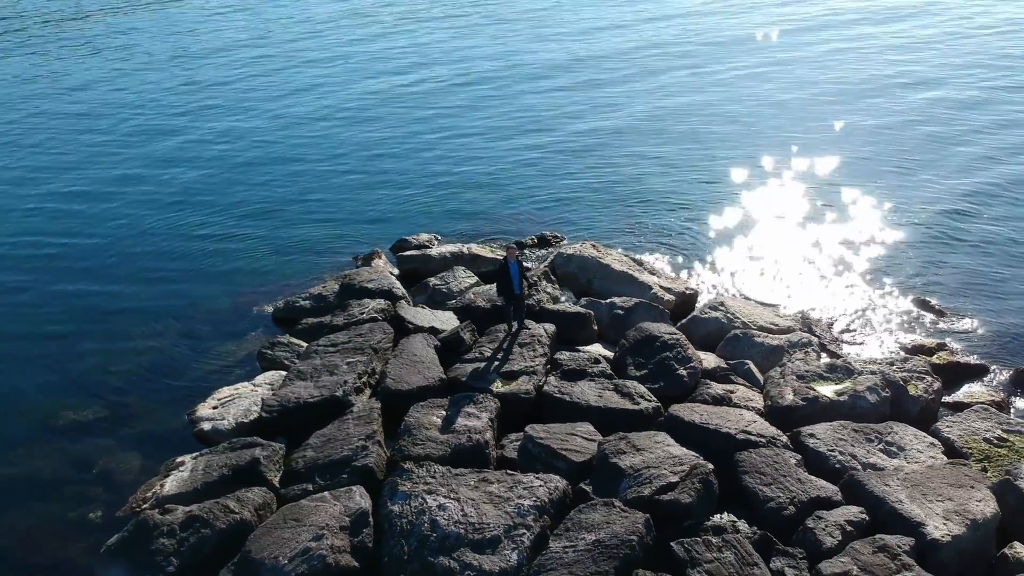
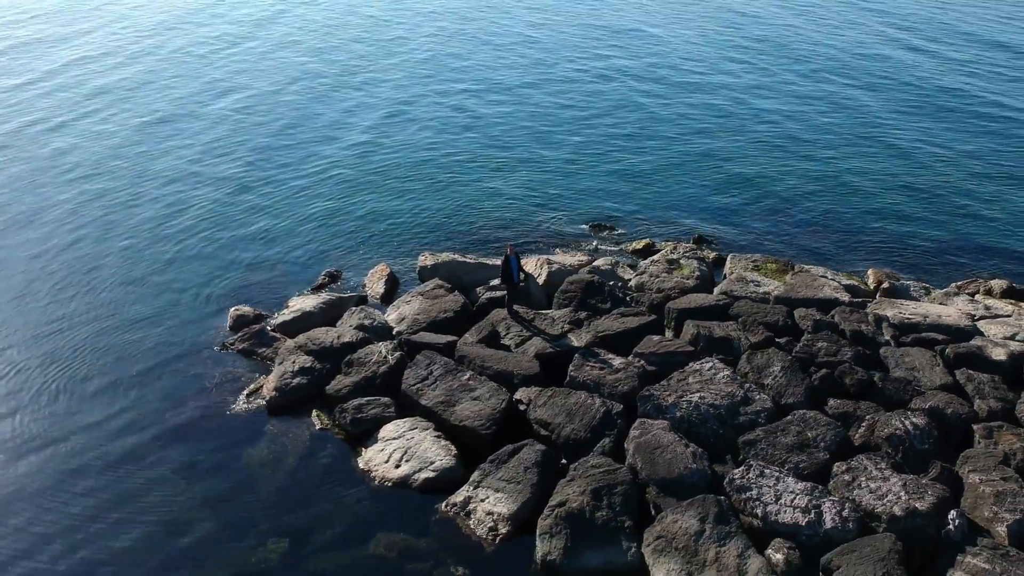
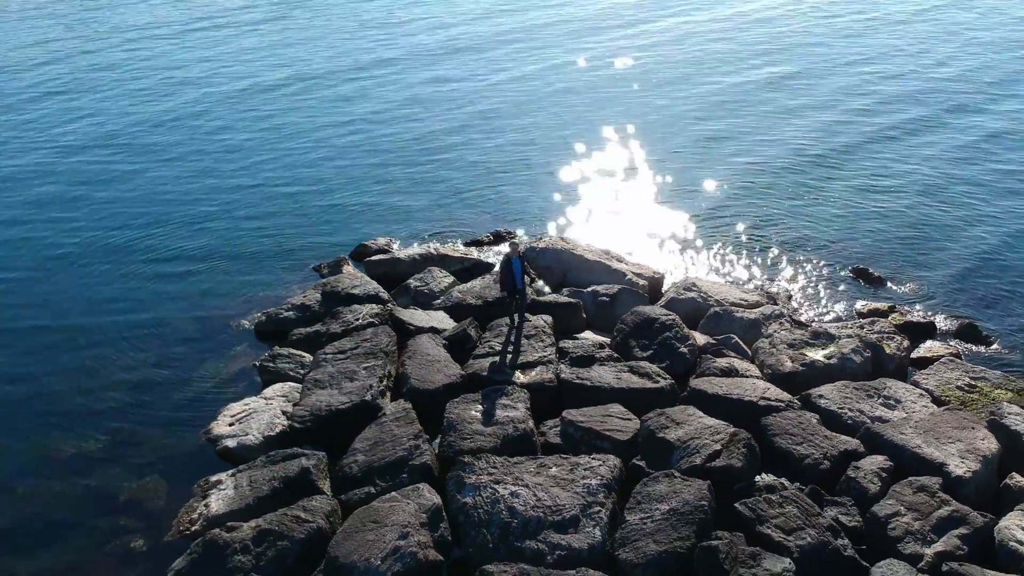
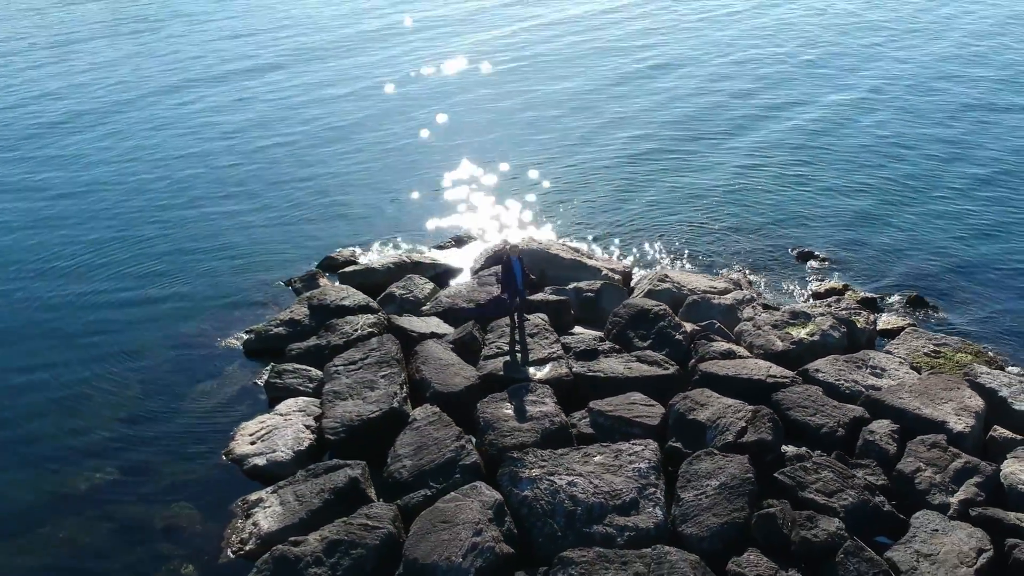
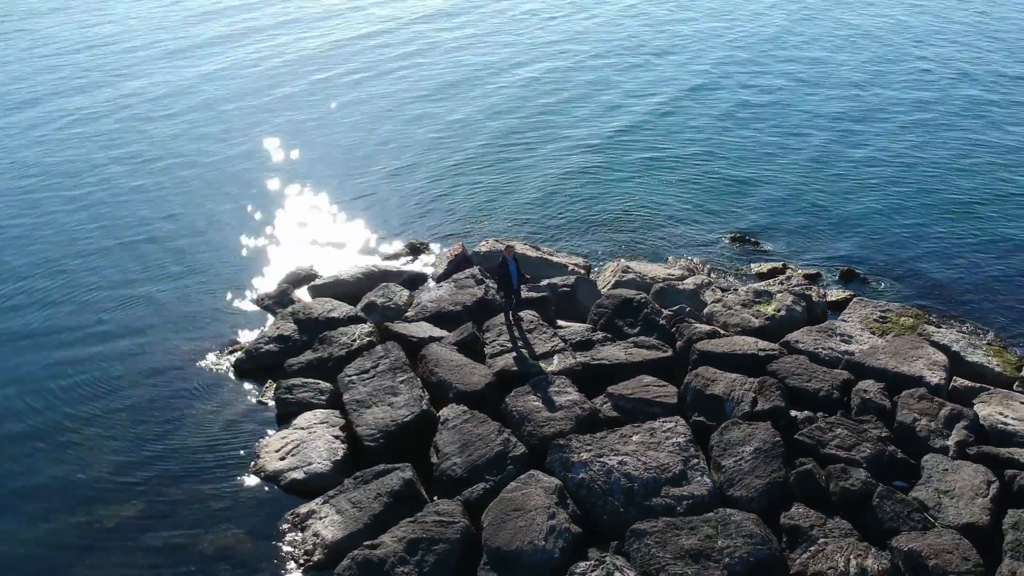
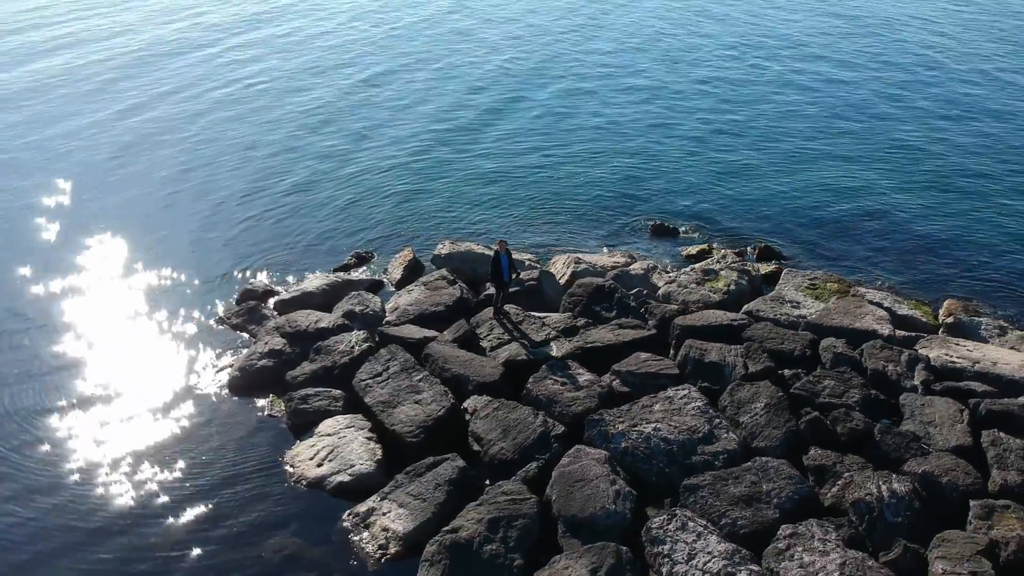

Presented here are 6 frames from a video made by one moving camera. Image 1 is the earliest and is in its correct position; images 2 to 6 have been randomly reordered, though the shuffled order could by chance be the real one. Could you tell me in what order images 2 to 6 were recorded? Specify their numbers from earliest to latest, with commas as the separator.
3, 4, 5, 6, 2
